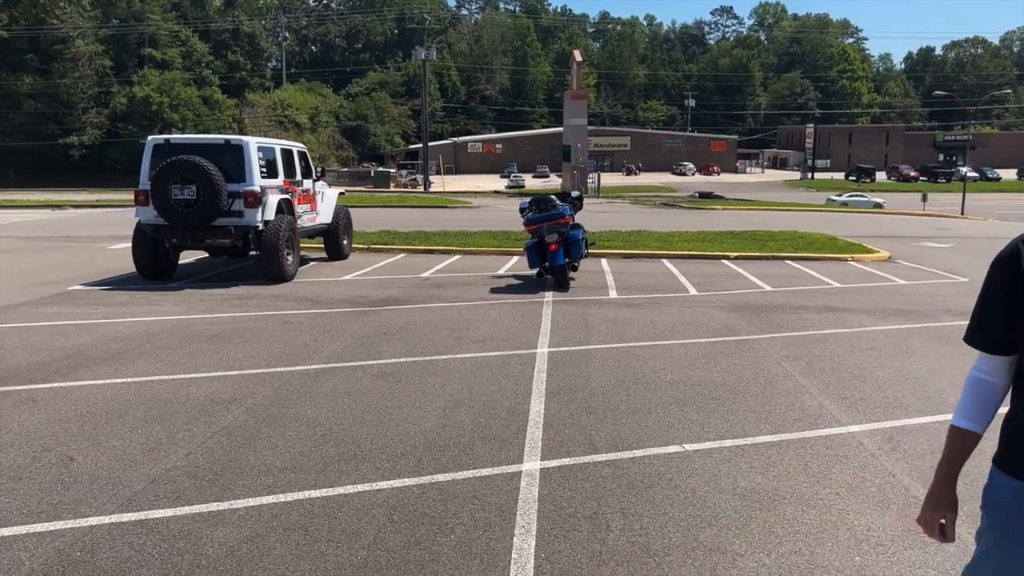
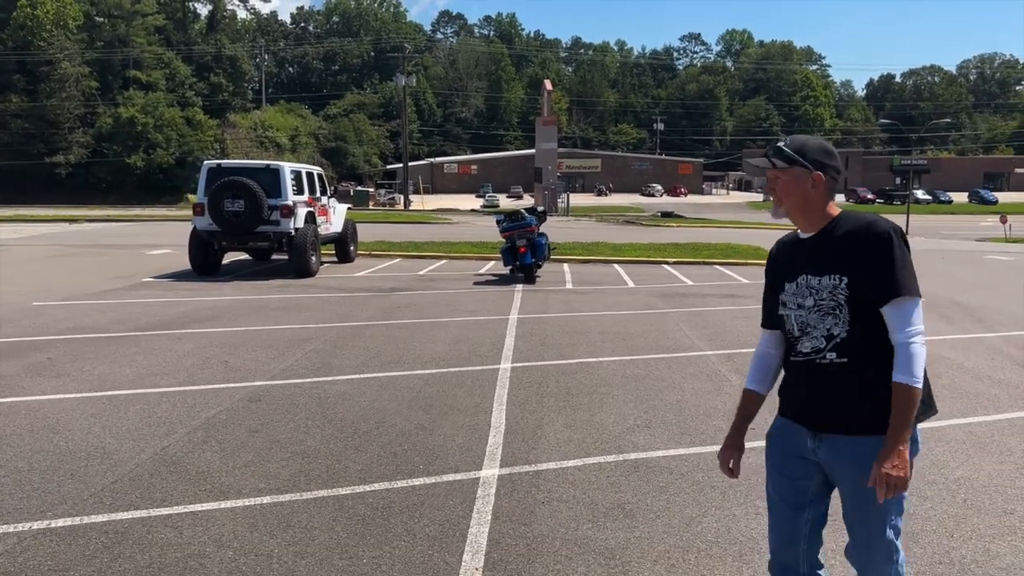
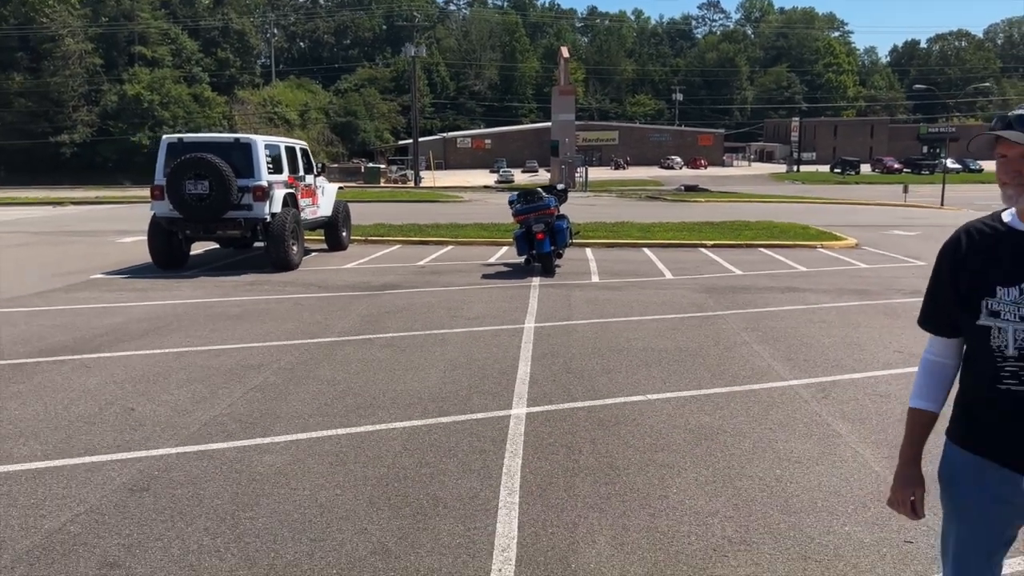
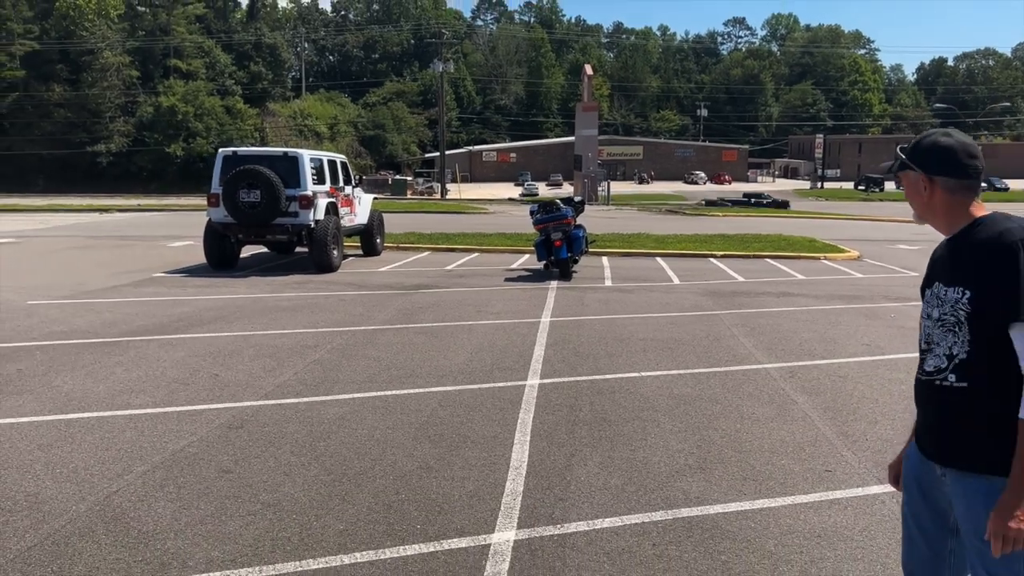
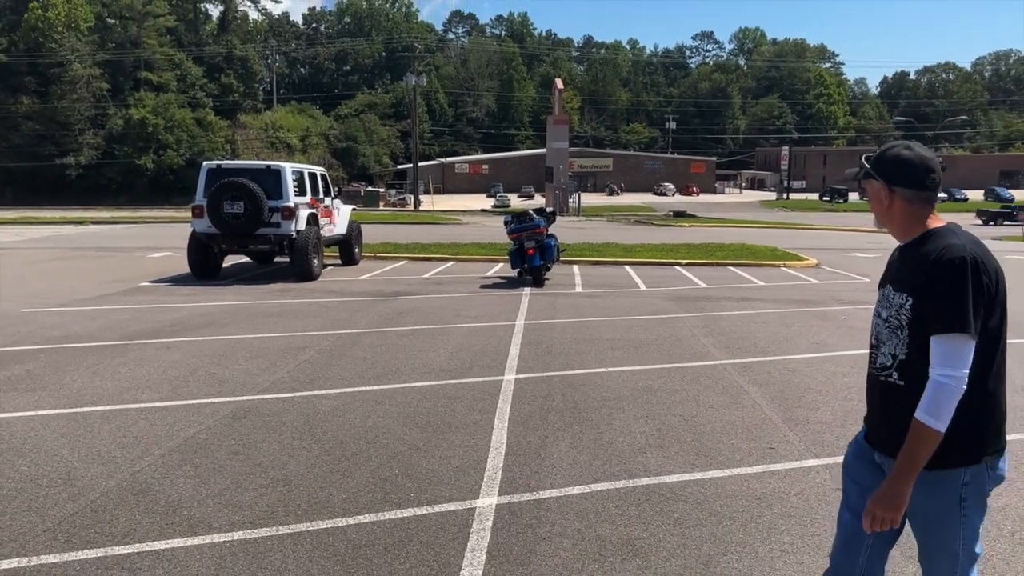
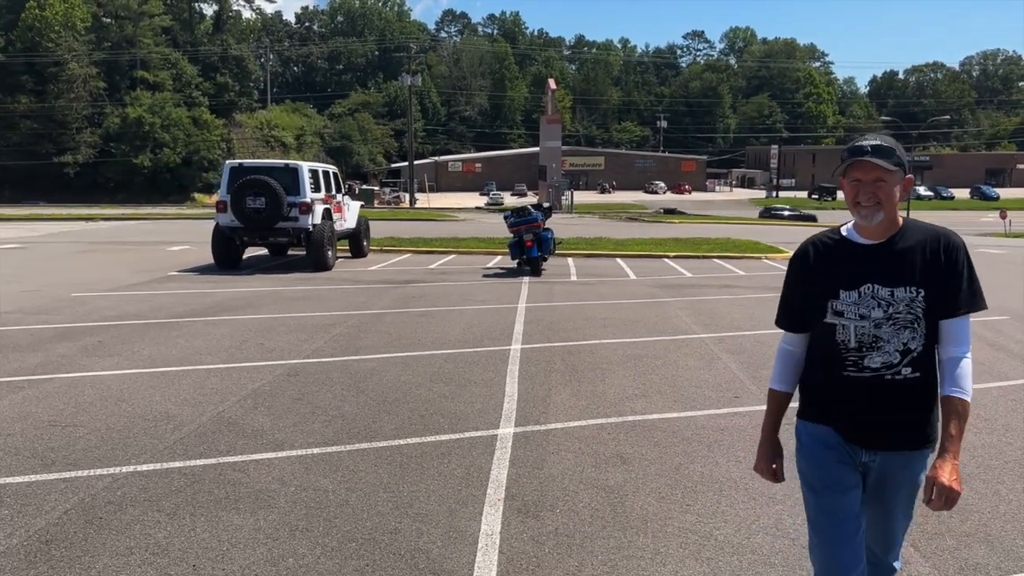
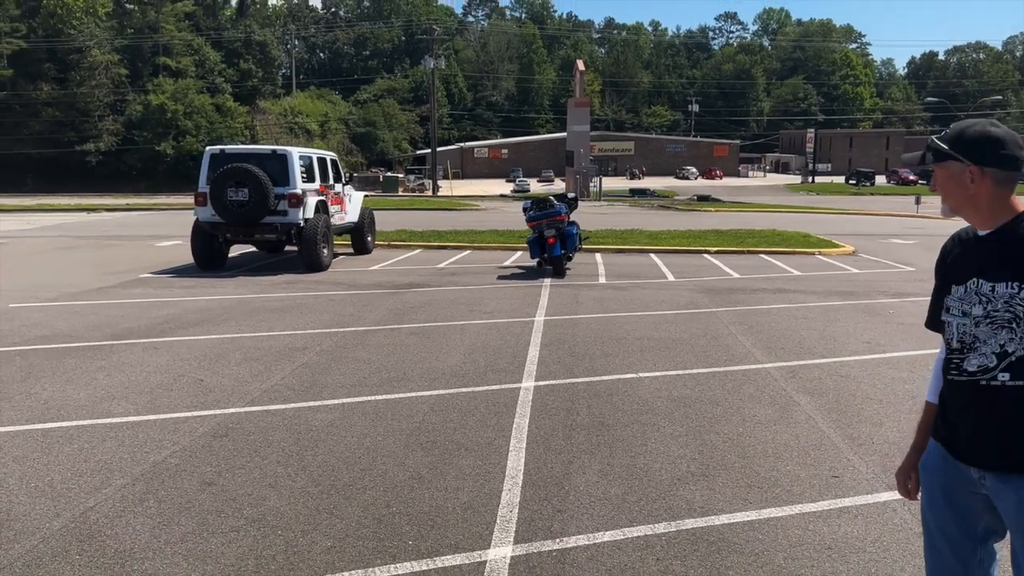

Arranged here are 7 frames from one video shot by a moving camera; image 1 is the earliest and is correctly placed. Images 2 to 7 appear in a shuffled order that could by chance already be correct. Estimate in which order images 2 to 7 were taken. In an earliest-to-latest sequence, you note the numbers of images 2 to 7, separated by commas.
3, 7, 4, 5, 2, 6
